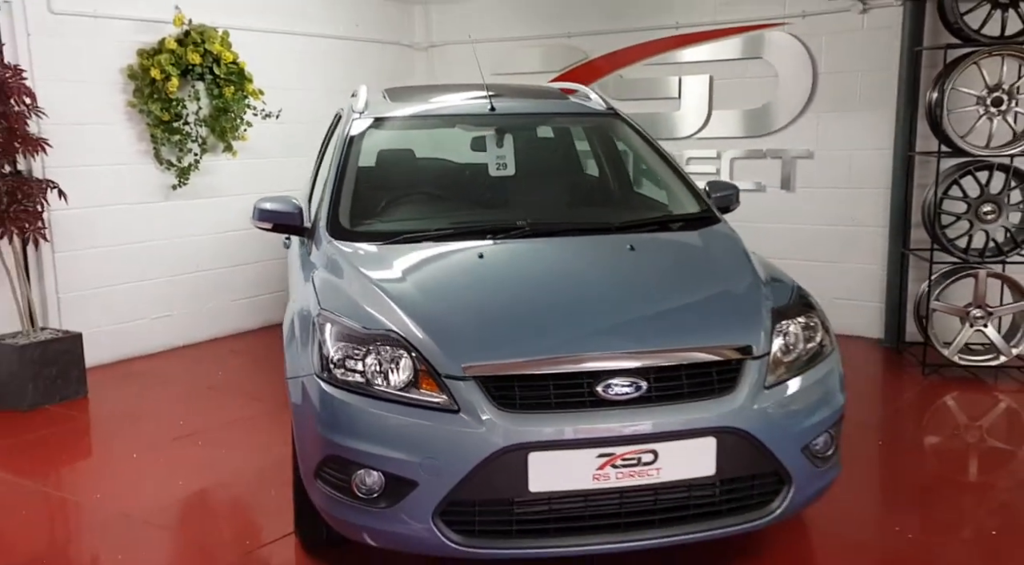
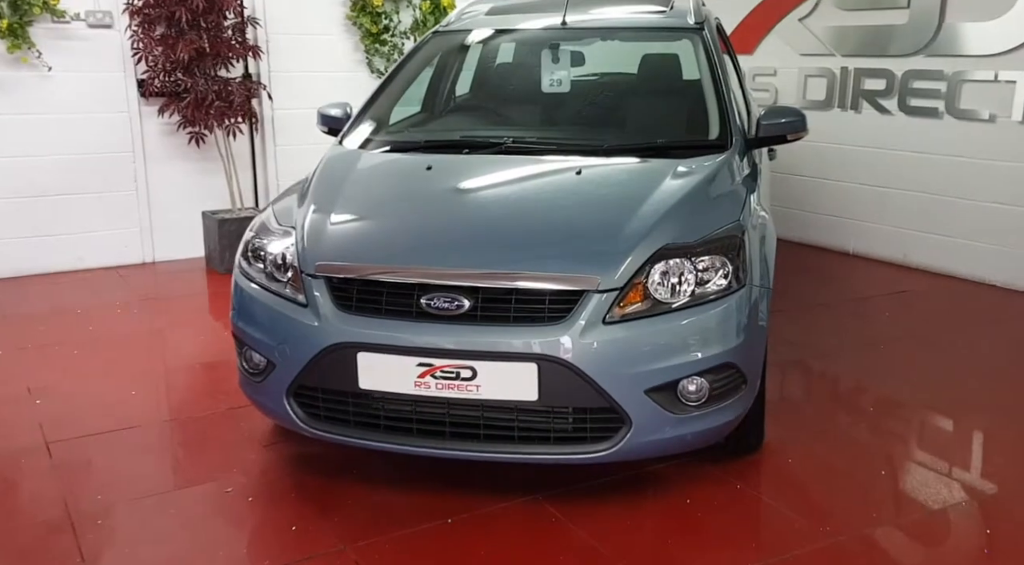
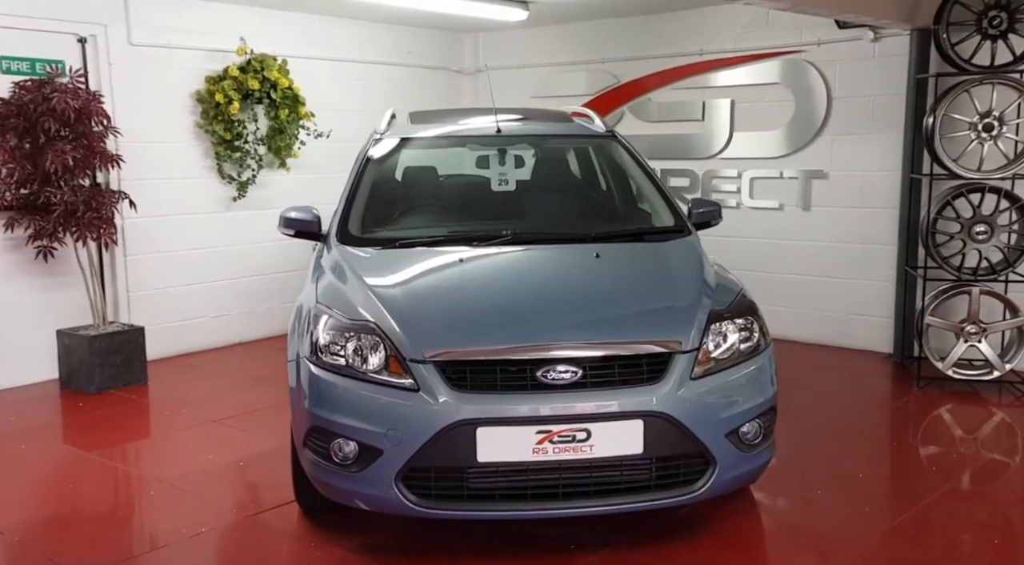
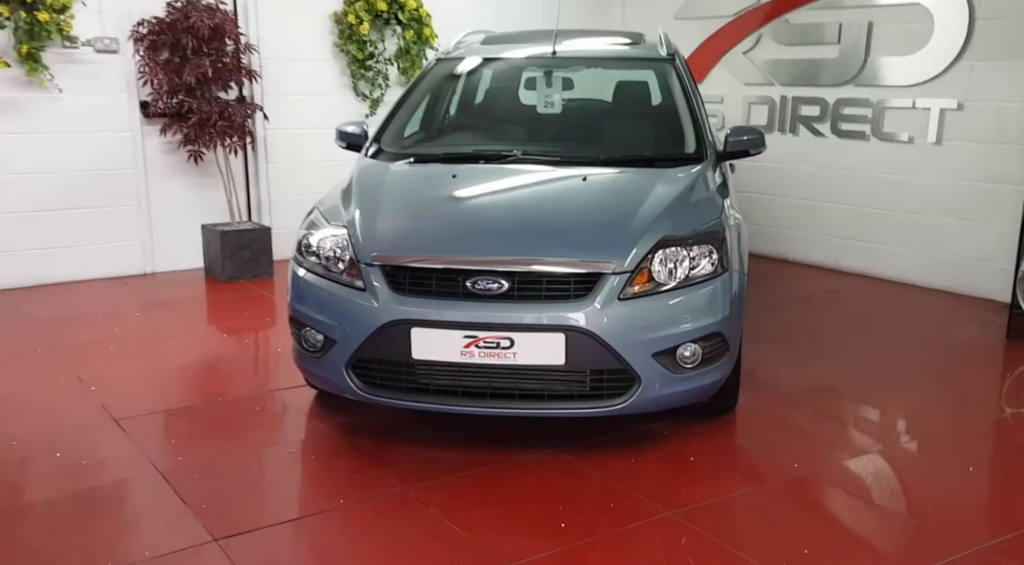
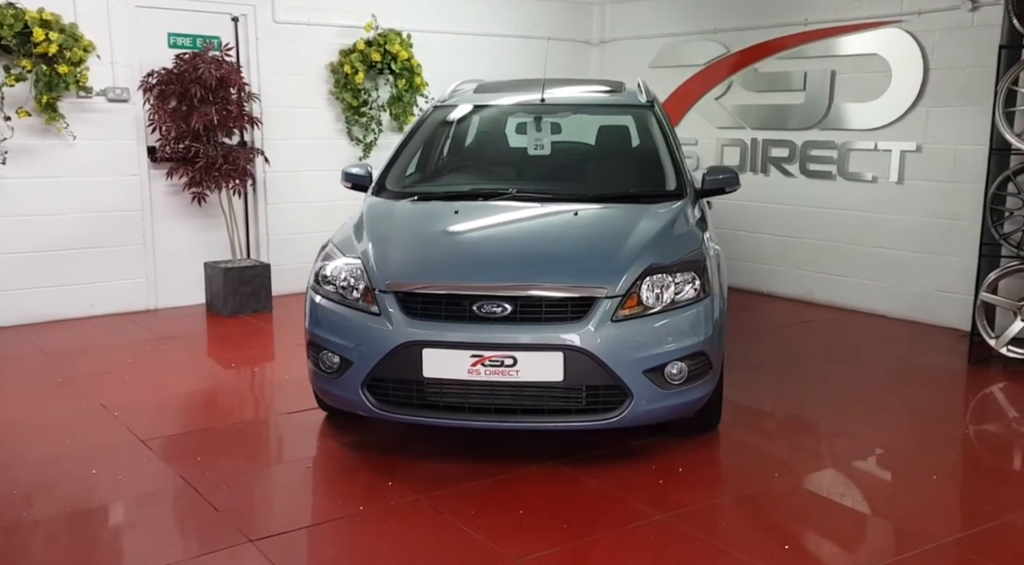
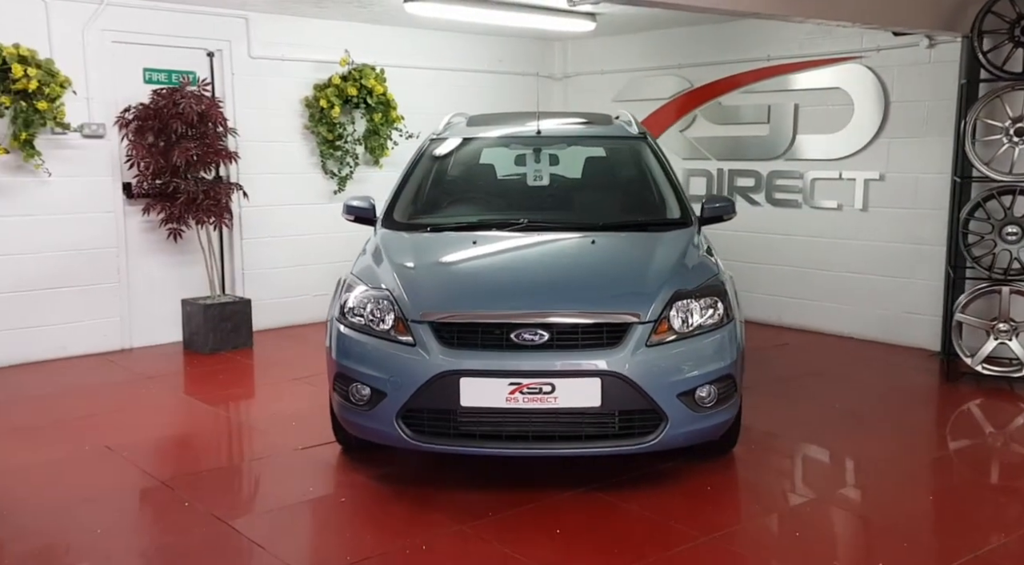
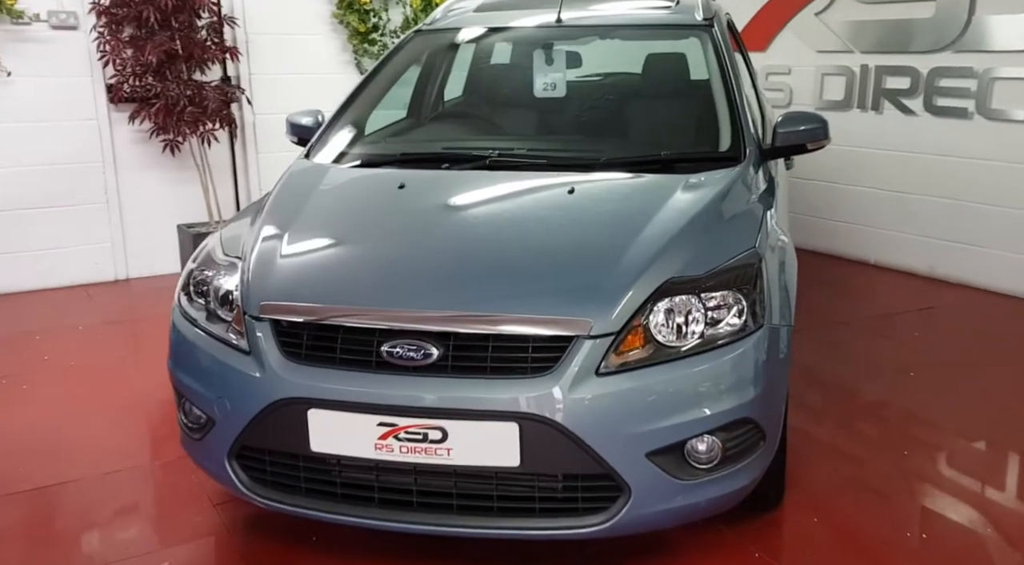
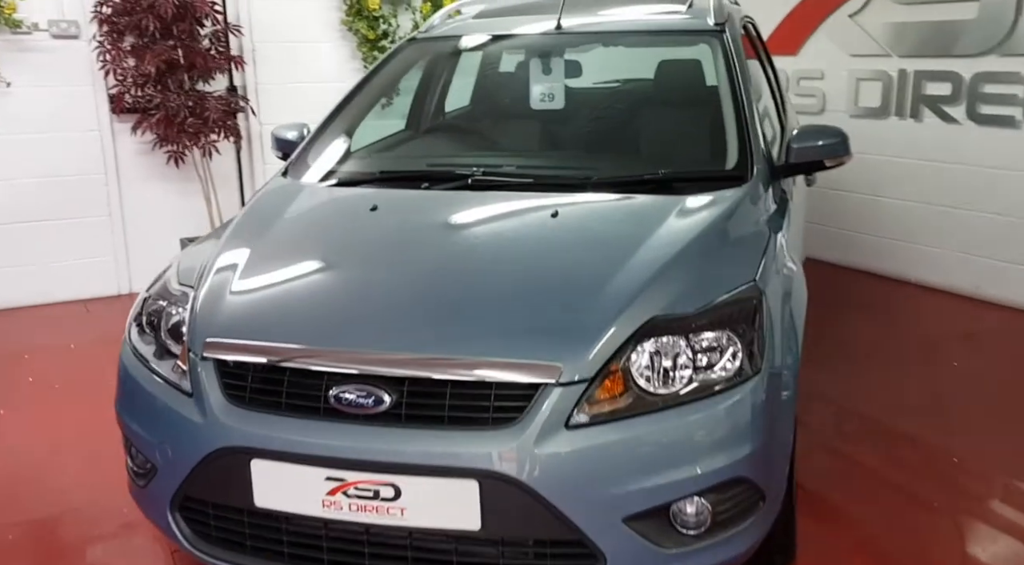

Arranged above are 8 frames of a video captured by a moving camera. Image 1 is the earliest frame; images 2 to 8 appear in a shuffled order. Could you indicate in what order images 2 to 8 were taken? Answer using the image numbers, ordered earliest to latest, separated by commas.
3, 6, 5, 4, 2, 7, 8
